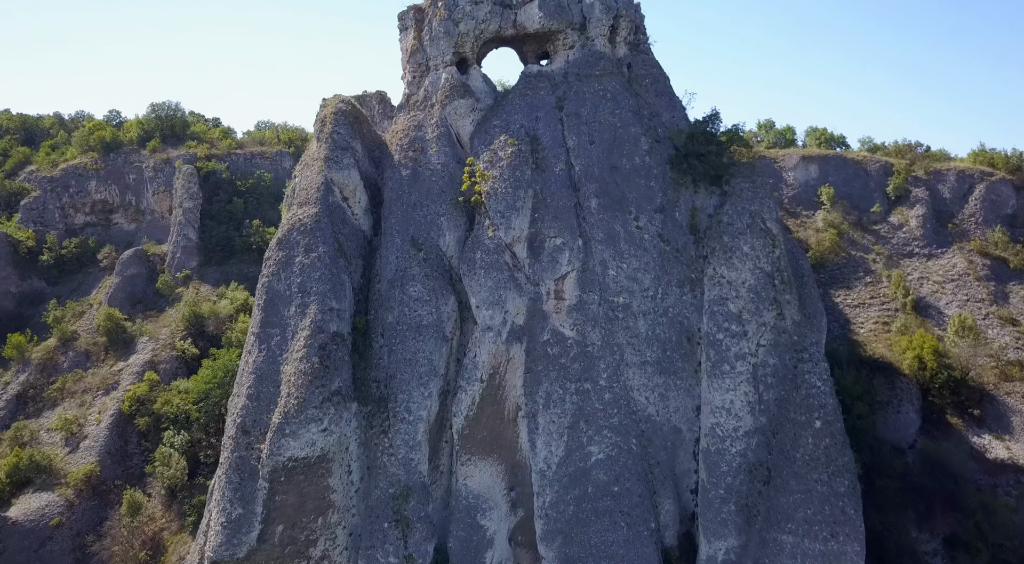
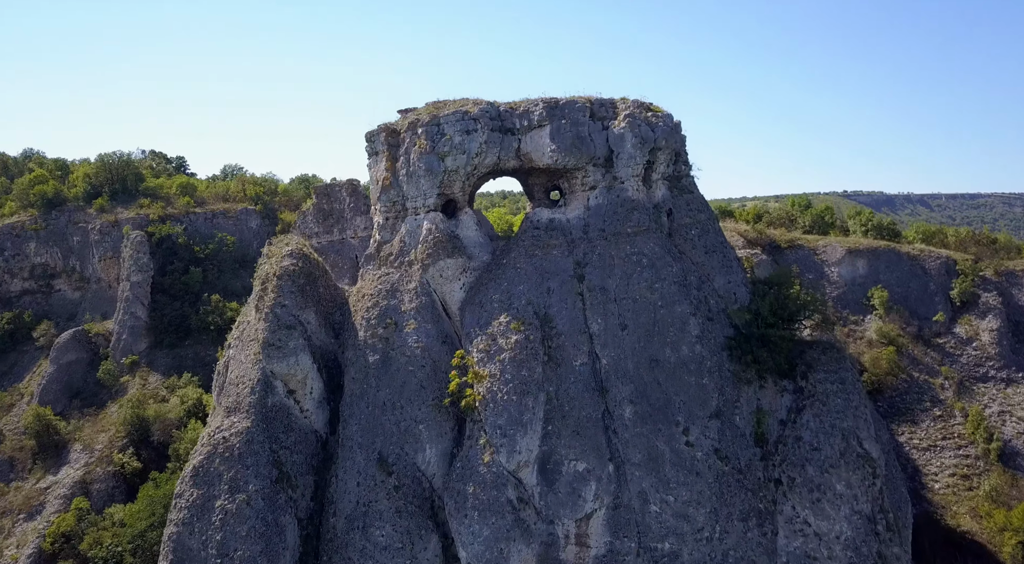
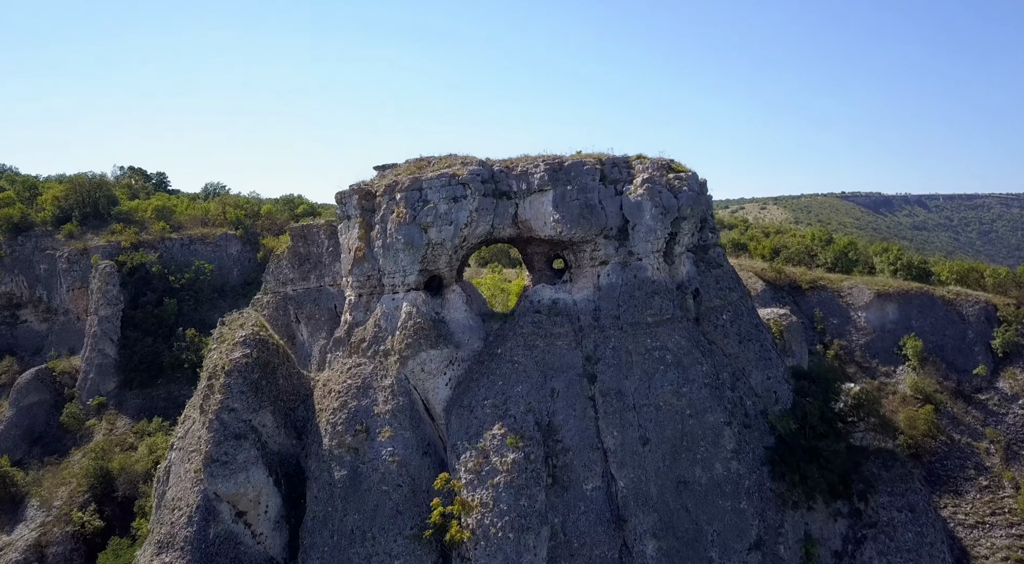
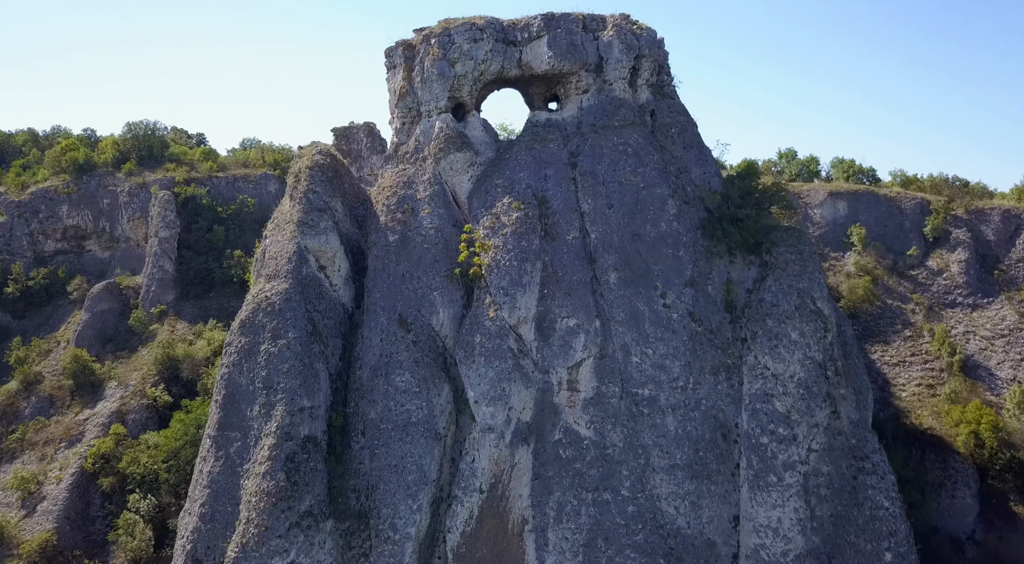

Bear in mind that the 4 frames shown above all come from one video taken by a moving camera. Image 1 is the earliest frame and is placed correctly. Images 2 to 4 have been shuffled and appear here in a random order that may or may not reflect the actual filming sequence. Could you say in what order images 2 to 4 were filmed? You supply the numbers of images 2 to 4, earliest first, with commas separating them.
4, 2, 3
